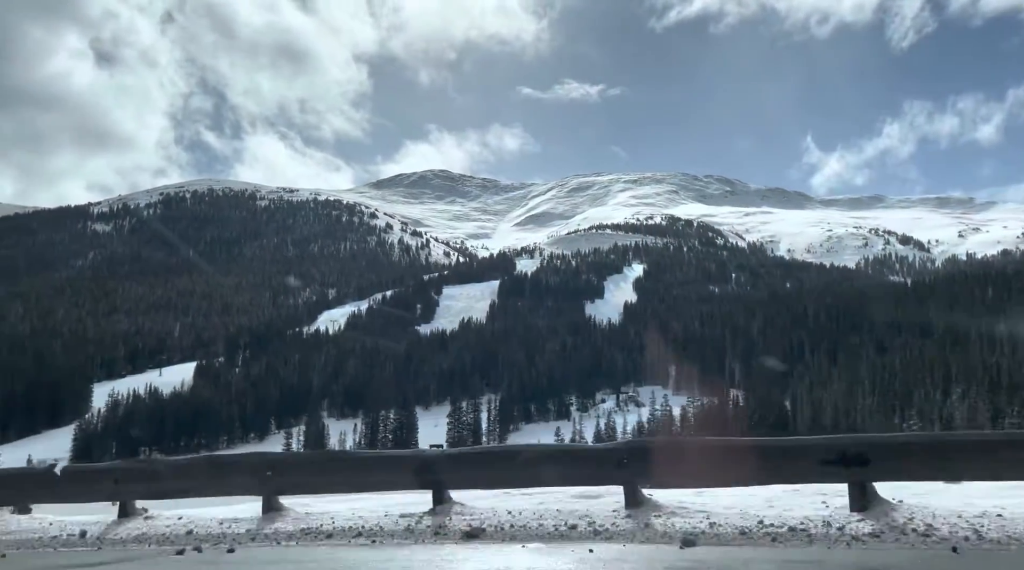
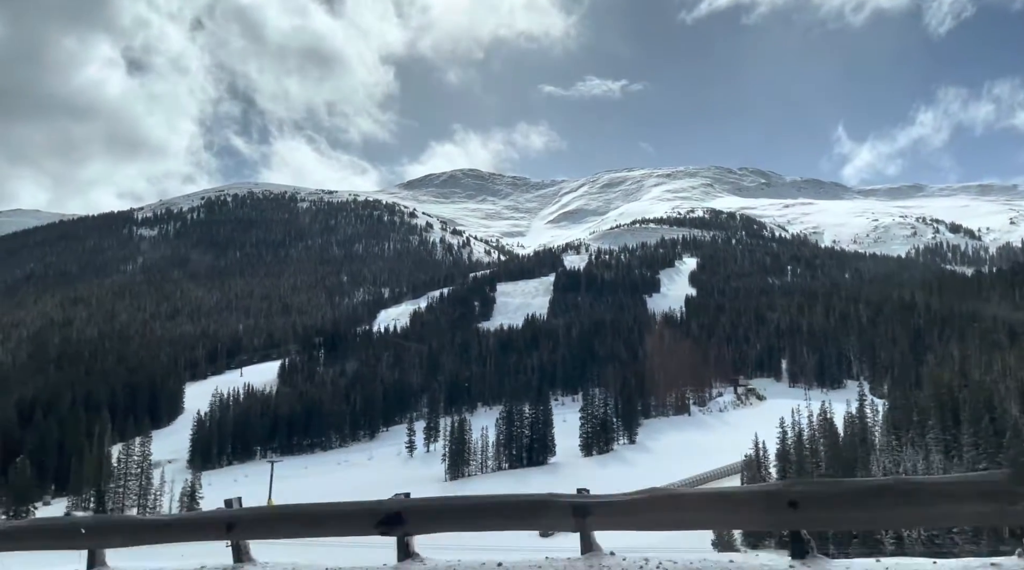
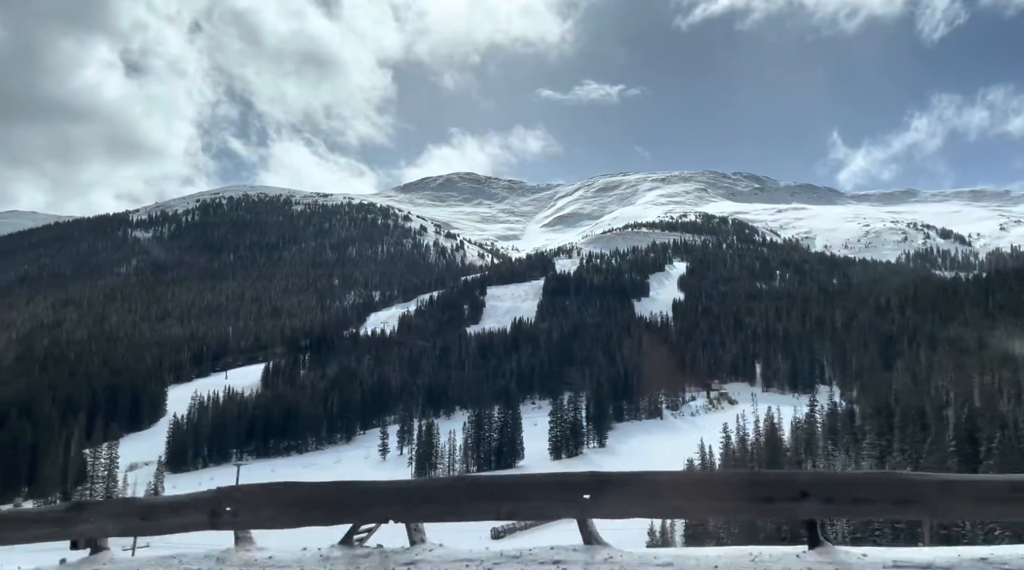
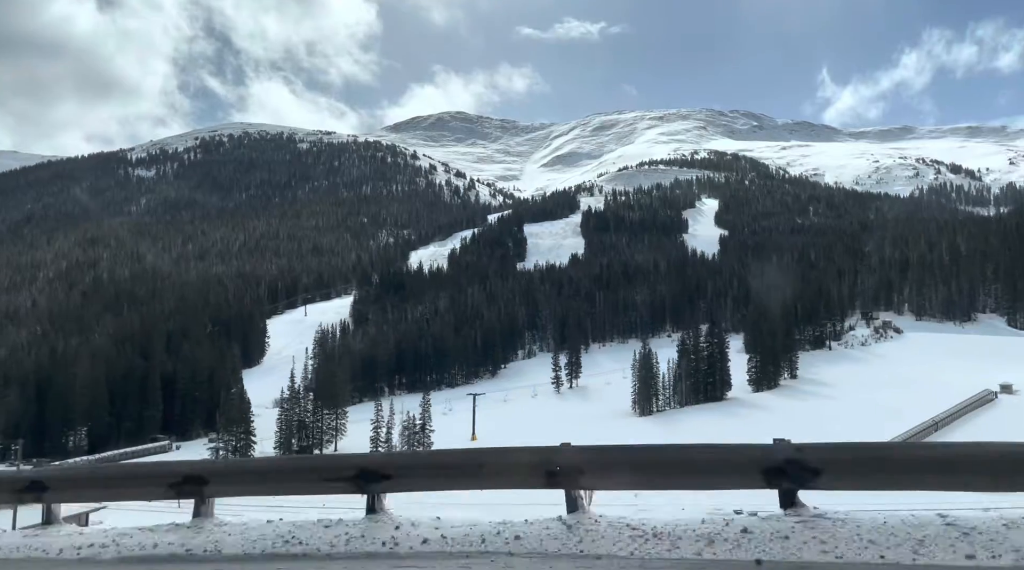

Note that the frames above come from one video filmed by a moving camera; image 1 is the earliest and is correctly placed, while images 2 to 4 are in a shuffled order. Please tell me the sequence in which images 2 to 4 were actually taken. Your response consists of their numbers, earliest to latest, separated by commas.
3, 2, 4
